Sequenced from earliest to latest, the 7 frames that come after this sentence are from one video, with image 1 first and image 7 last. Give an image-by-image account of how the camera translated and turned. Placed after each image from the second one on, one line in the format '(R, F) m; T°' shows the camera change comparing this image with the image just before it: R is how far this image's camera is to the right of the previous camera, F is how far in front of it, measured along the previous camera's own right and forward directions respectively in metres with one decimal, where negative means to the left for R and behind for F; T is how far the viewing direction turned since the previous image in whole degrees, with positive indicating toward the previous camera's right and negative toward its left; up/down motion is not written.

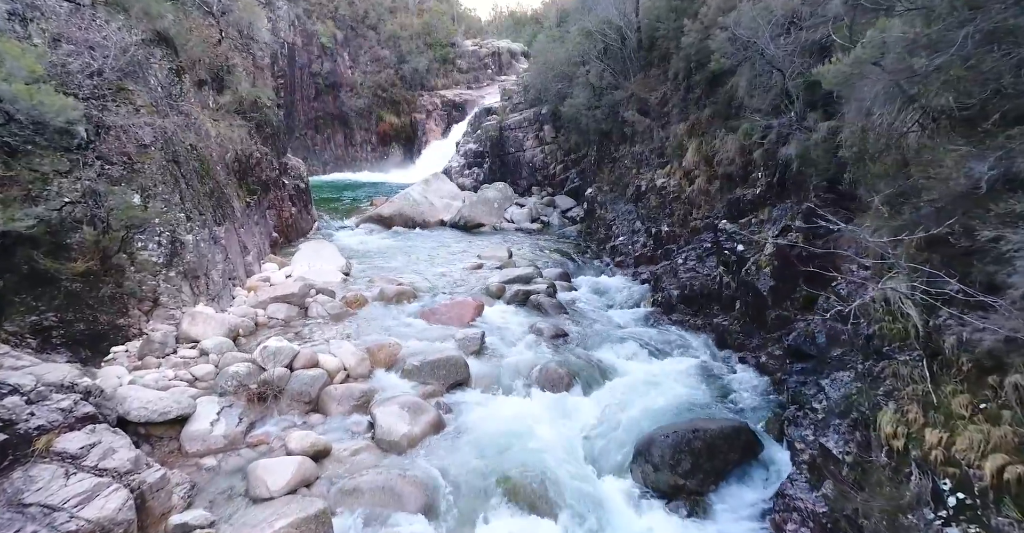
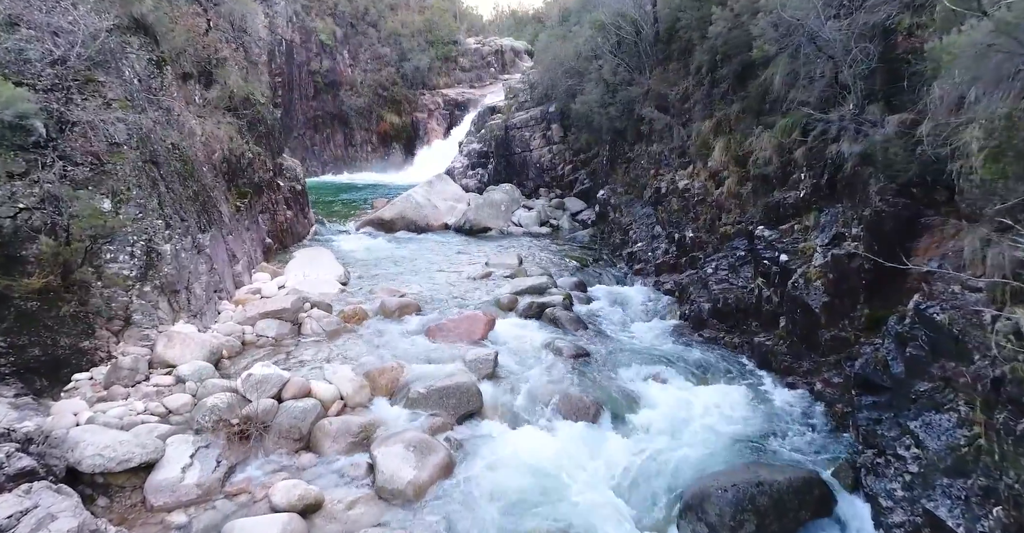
(-0.2, +0.9) m; 0°
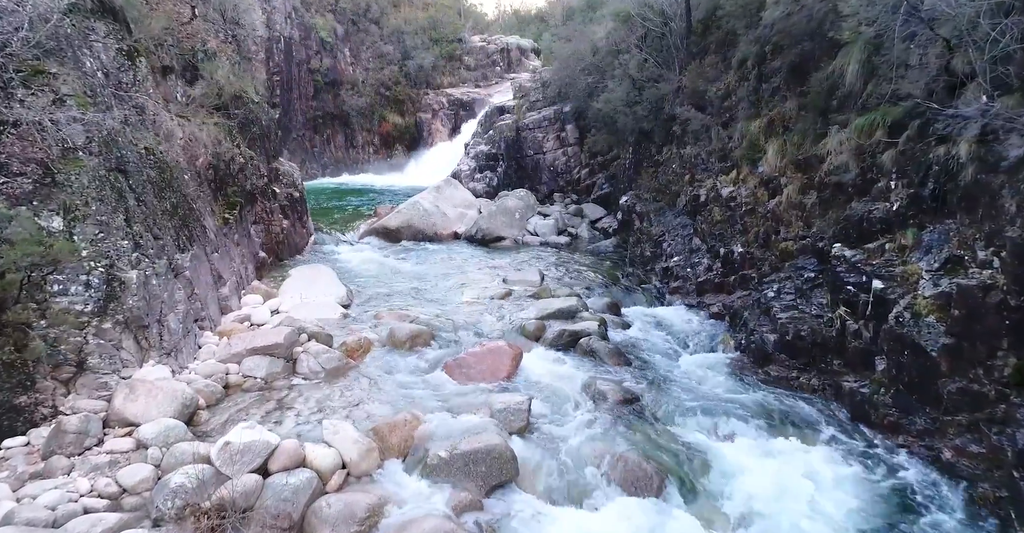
(-0.4, +1.3) m; 0°
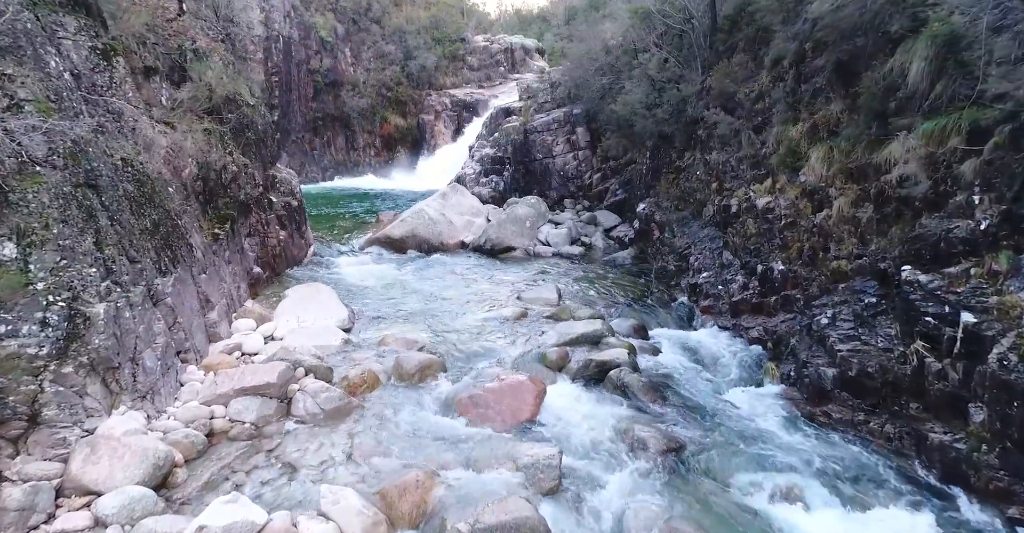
(-0.3, +0.9) m; 0°
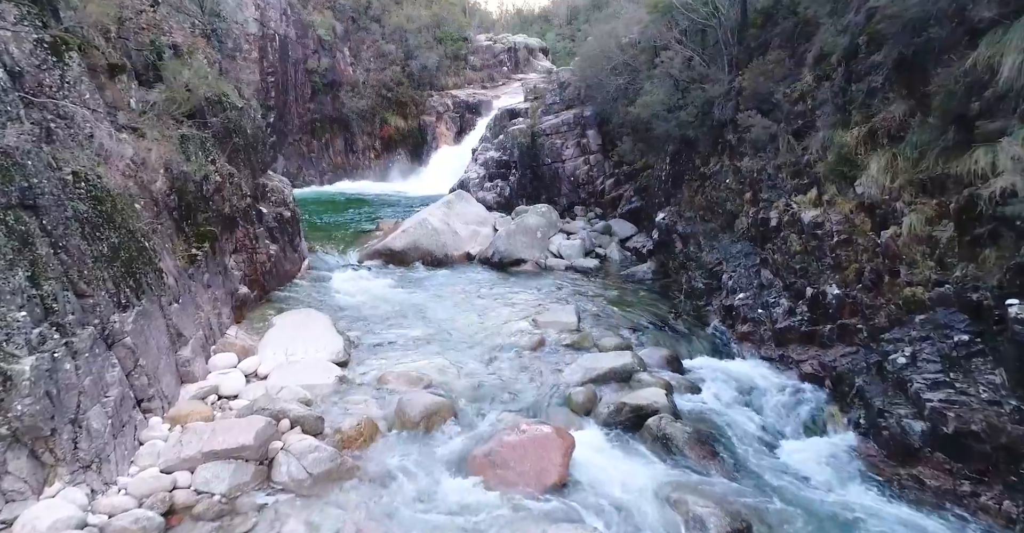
(-0.2, +1.1) m; 0°
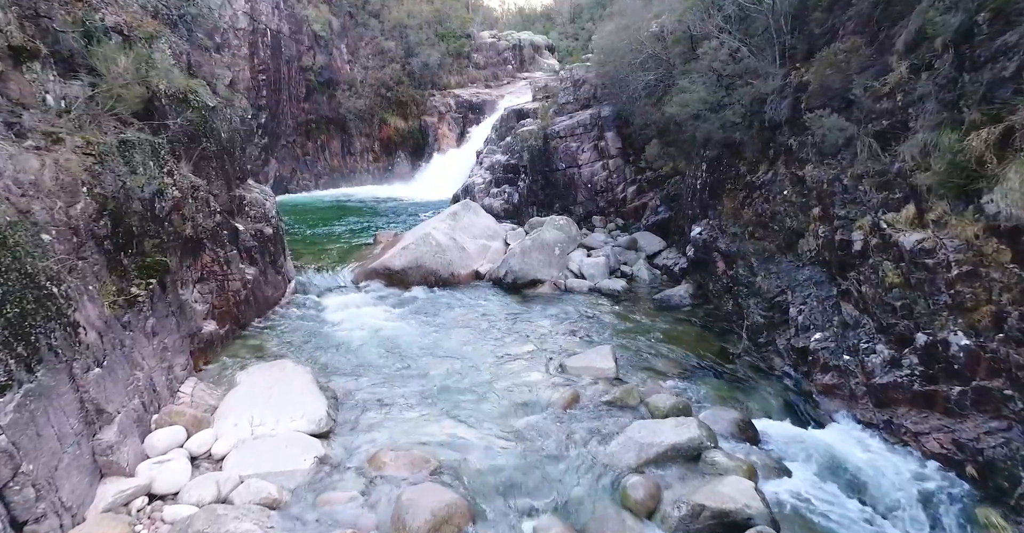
(-0.3, +1.8) m; 0°
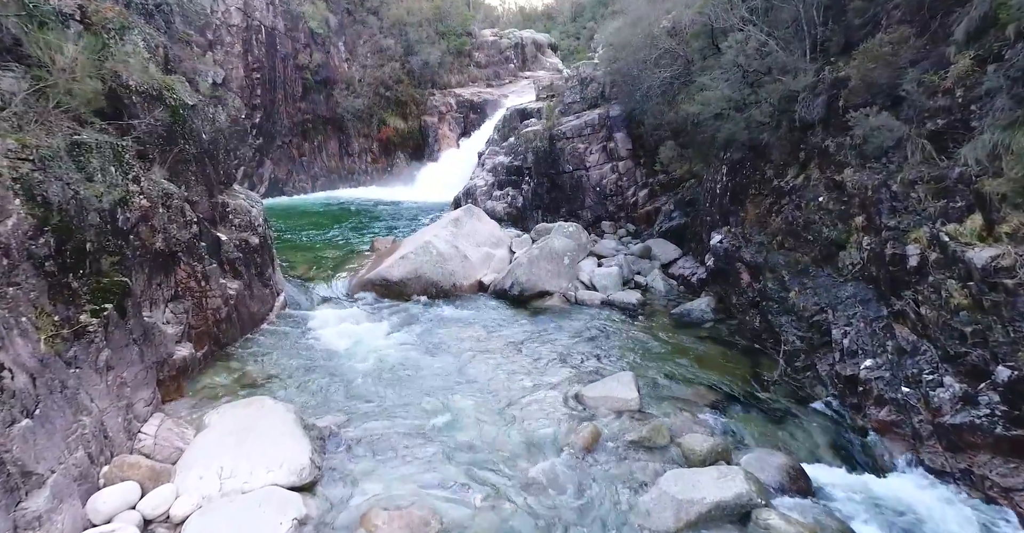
(-0.1, +0.9) m; 0°
